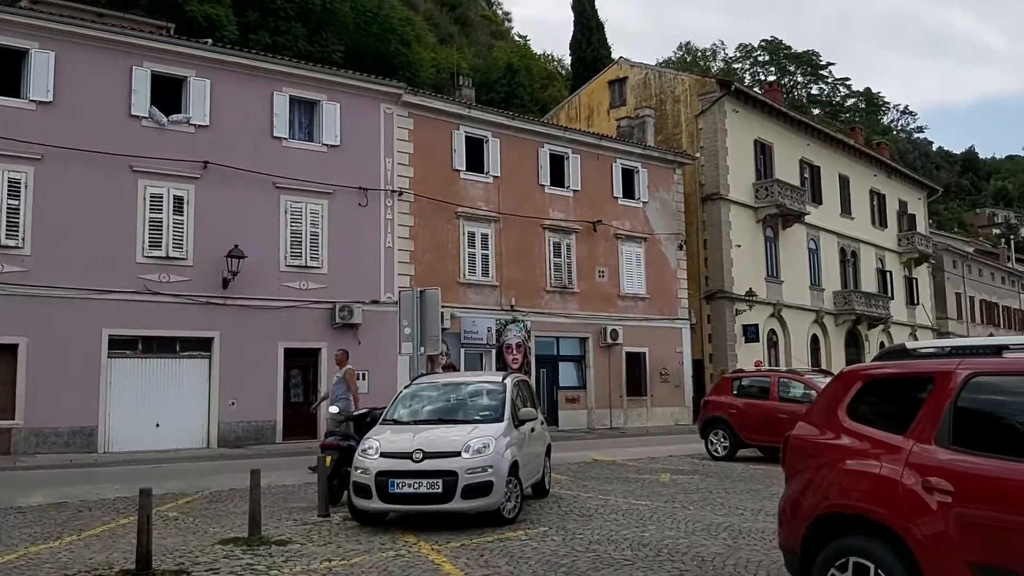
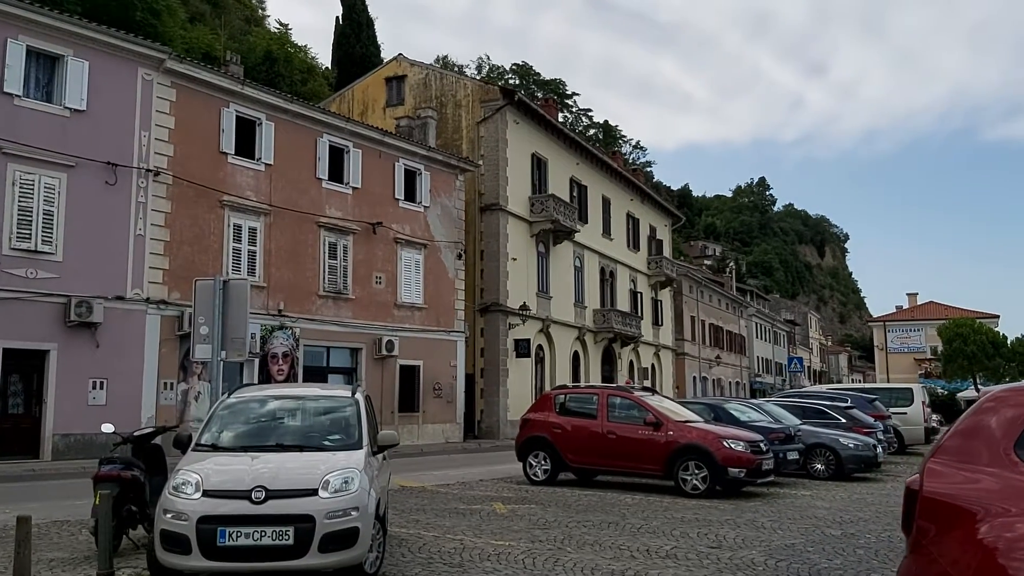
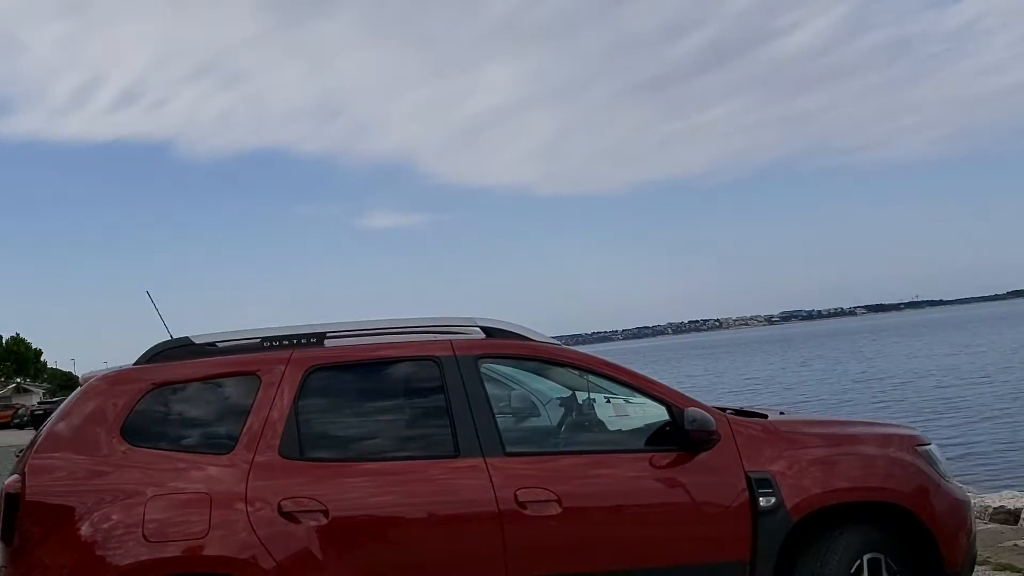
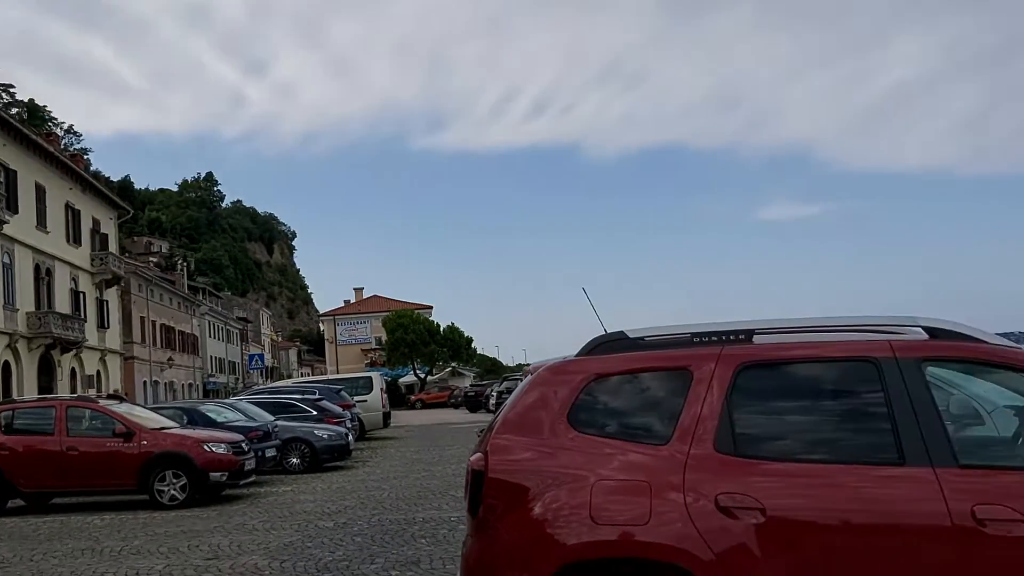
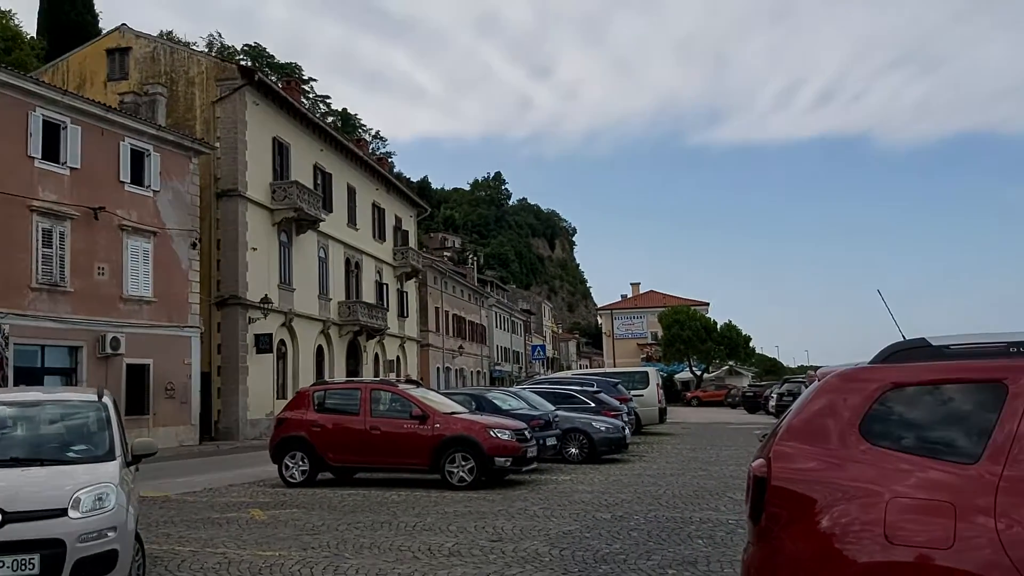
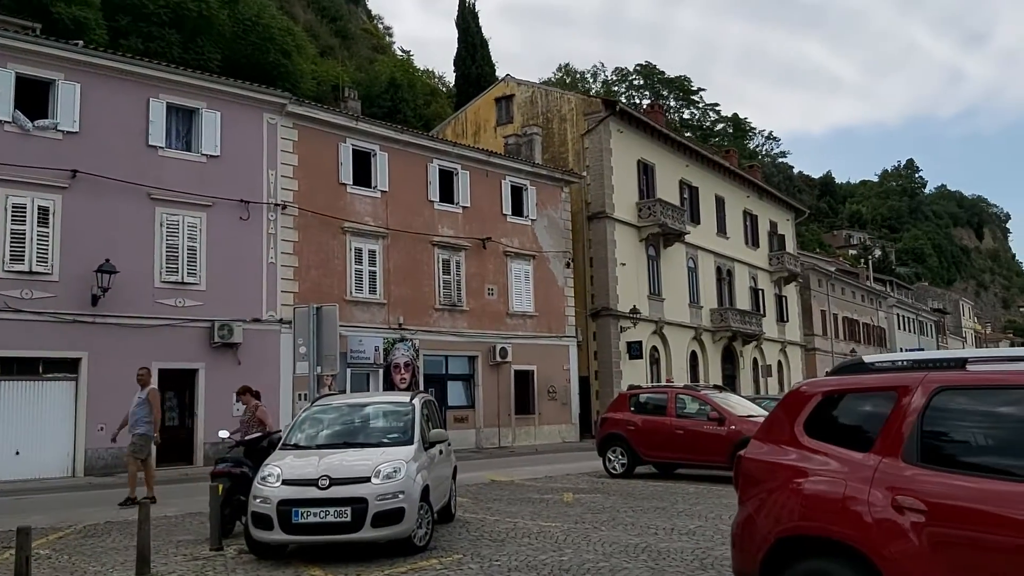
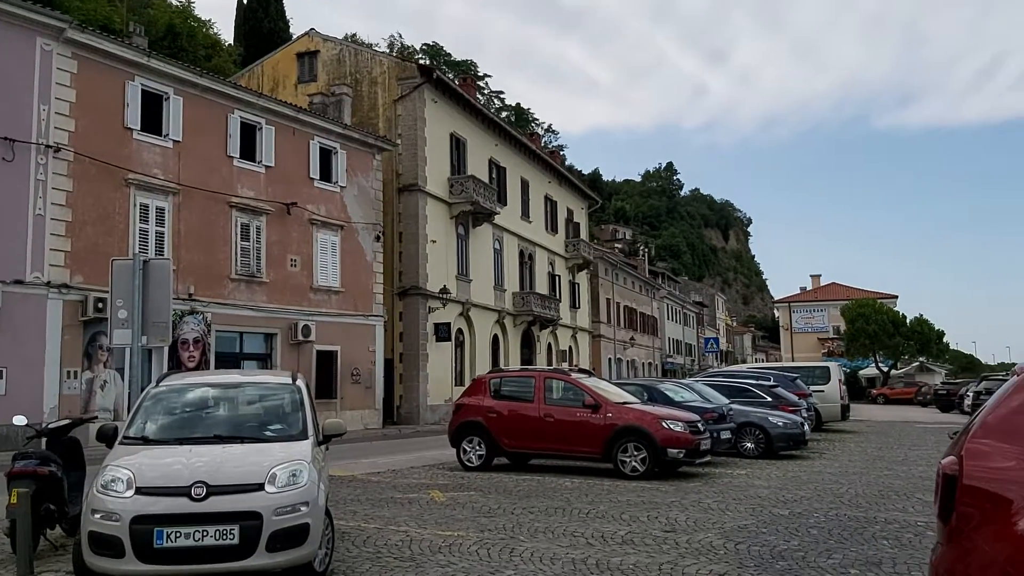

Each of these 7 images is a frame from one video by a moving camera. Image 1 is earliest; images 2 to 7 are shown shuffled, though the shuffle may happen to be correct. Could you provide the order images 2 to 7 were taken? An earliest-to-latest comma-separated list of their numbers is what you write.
6, 2, 7, 5, 4, 3
